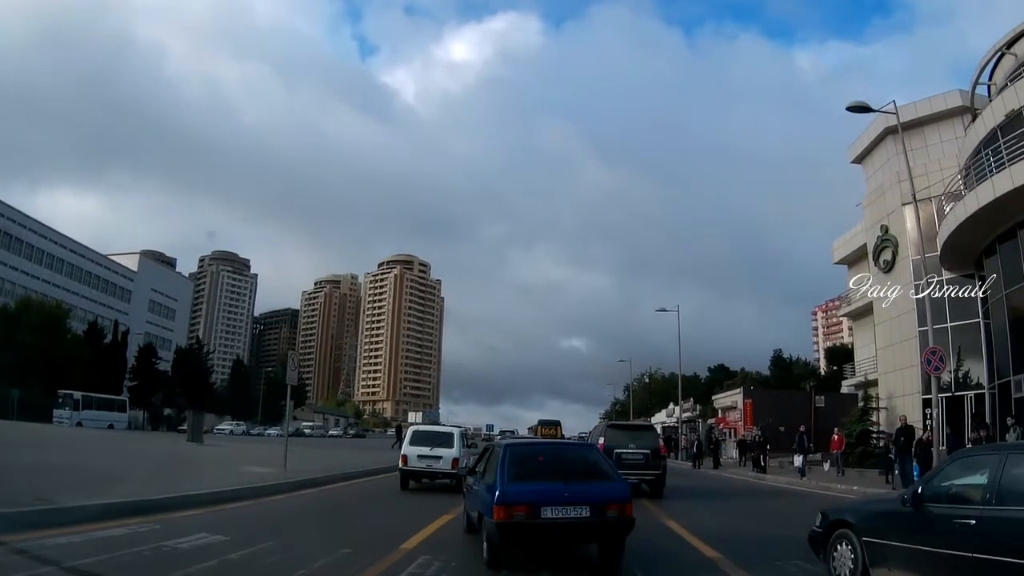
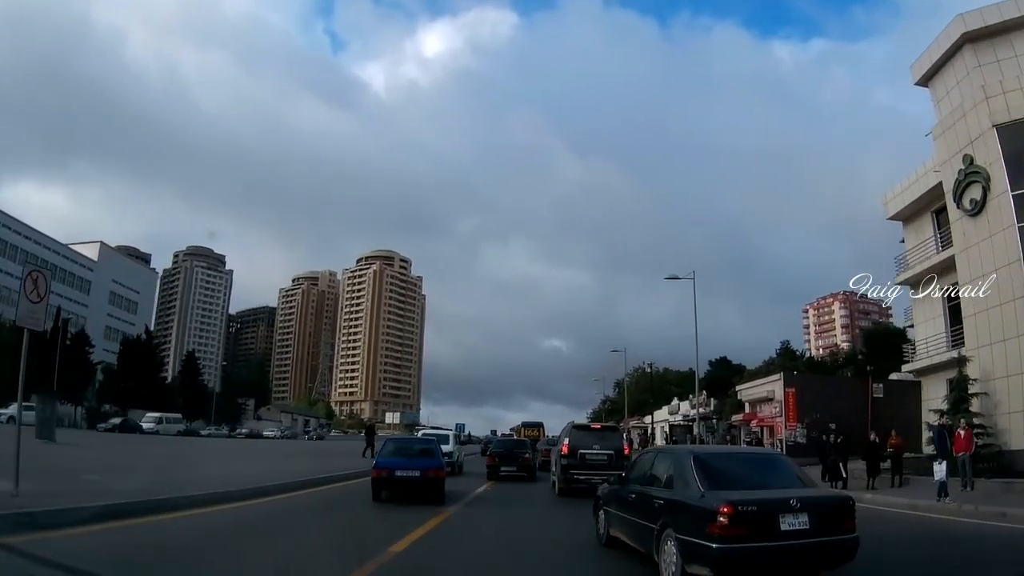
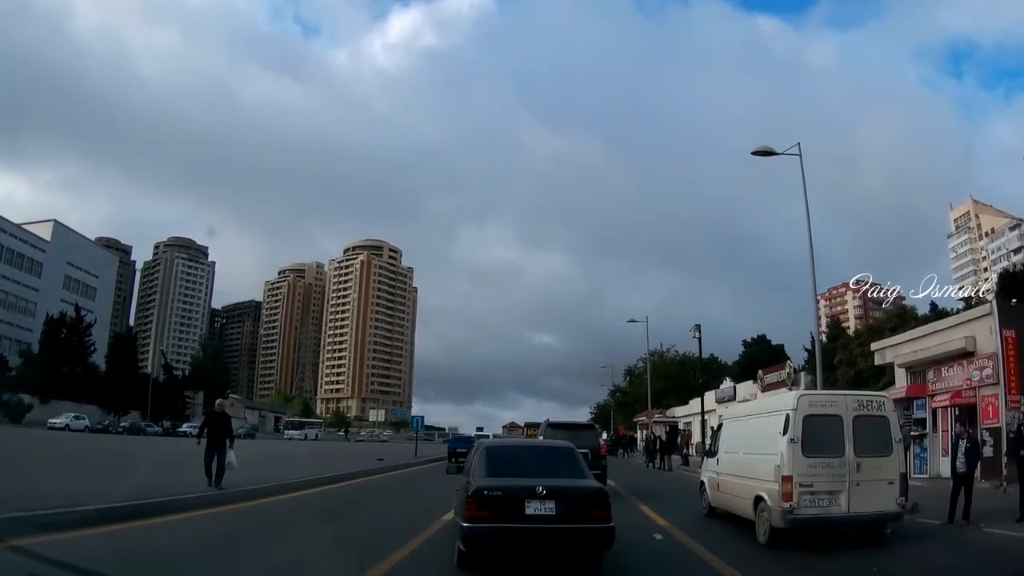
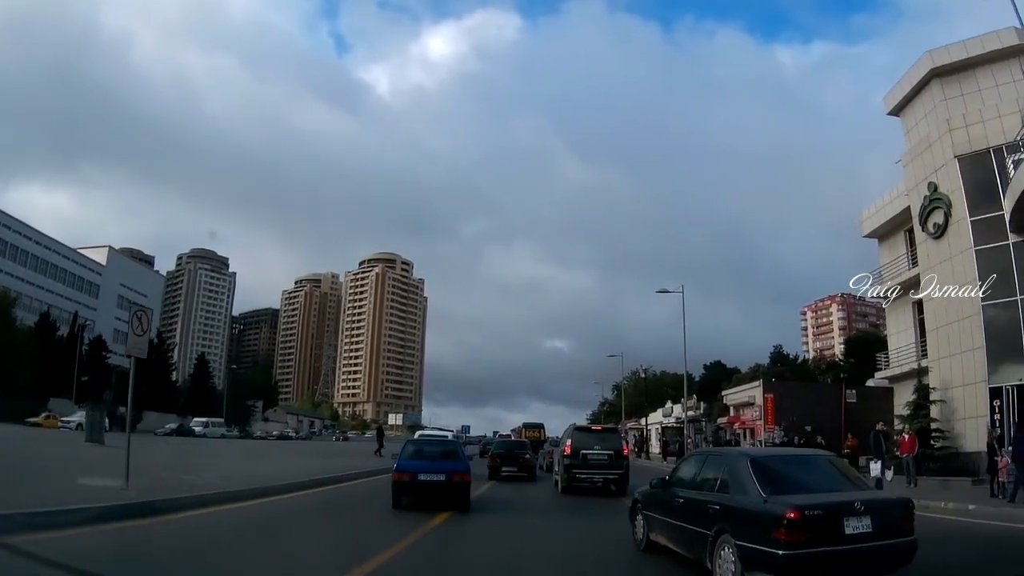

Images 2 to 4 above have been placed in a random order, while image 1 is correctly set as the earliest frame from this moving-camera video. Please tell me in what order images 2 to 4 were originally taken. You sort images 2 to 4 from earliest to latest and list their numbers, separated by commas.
4, 2, 3
